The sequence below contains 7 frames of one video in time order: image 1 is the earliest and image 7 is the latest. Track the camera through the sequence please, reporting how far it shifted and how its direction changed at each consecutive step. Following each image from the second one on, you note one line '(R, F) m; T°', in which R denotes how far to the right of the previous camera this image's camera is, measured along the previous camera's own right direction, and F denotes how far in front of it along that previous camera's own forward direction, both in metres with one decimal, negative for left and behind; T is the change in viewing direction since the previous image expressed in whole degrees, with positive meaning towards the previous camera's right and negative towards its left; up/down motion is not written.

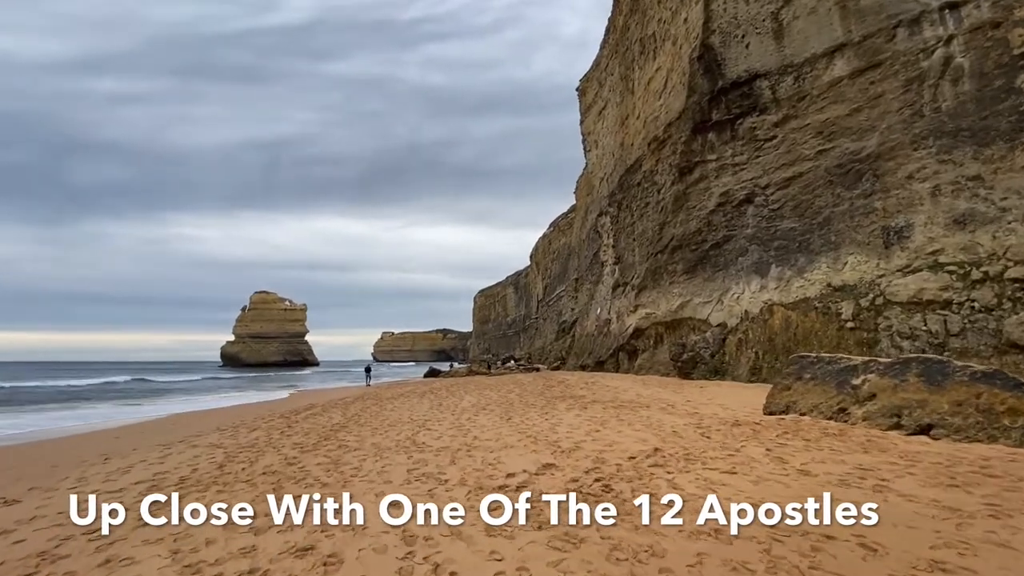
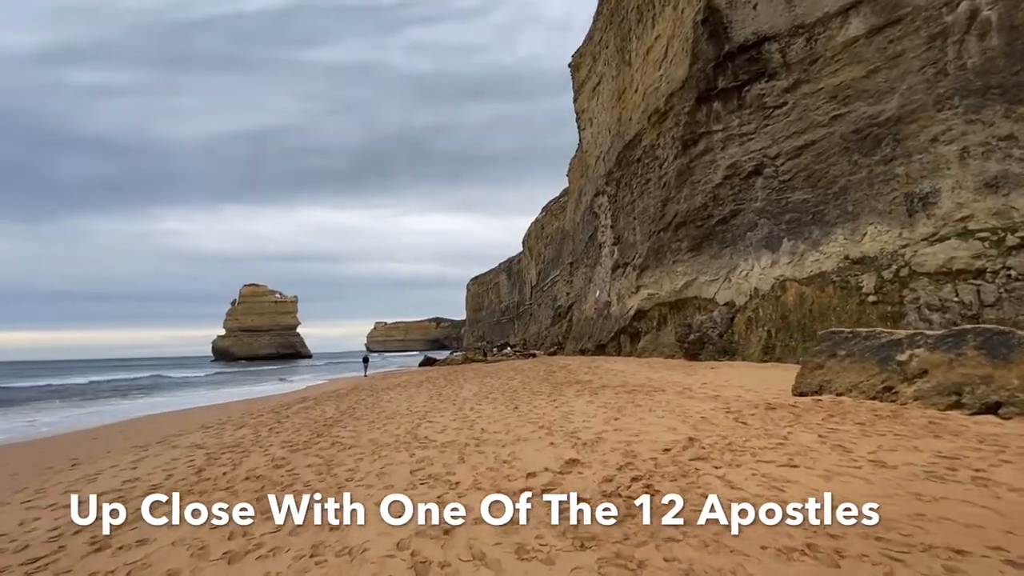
(-0.2, +0.7) m; +1°
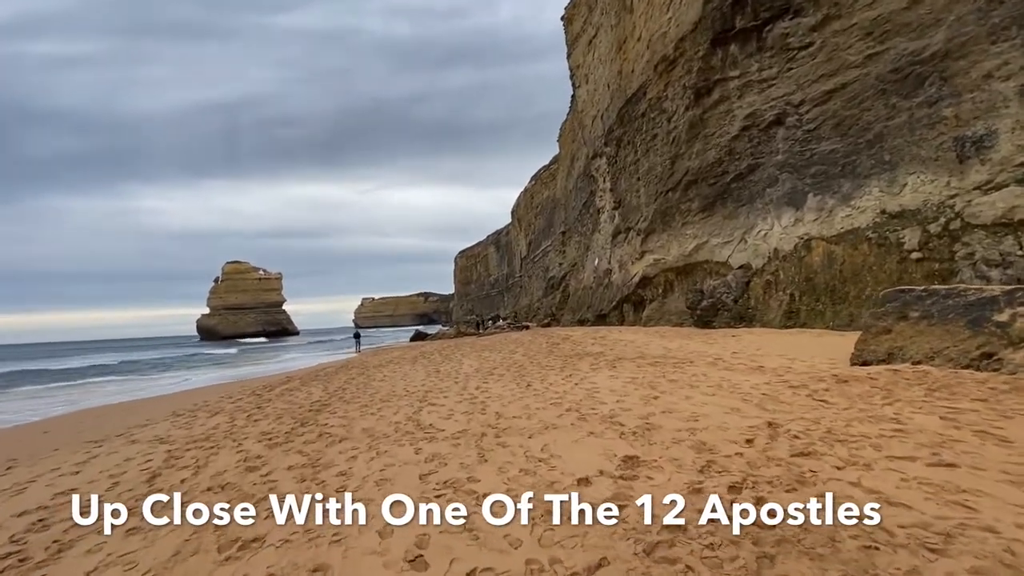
(-0.4, +1.2) m; +1°
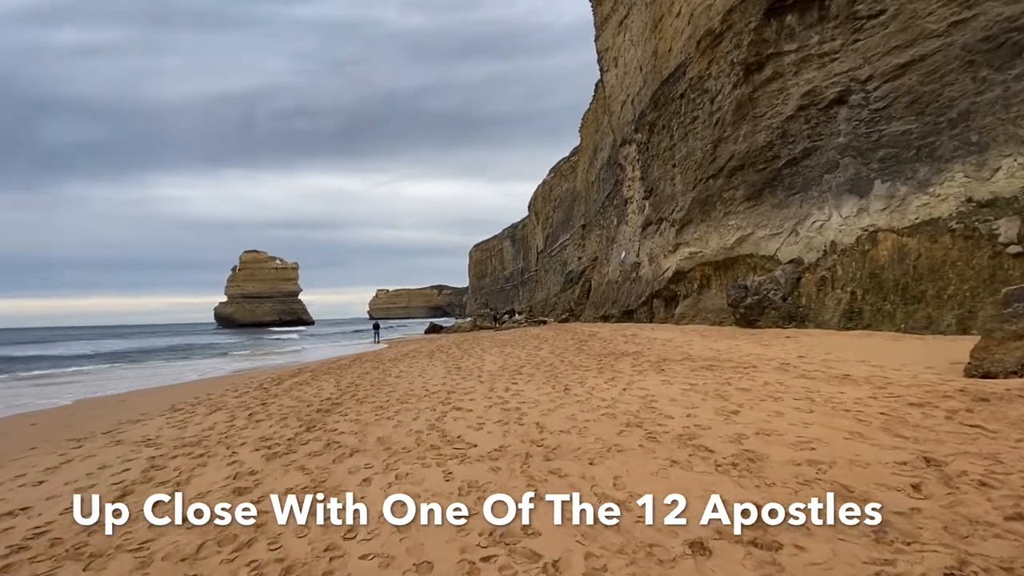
(-0.3, +1.0) m; -2°
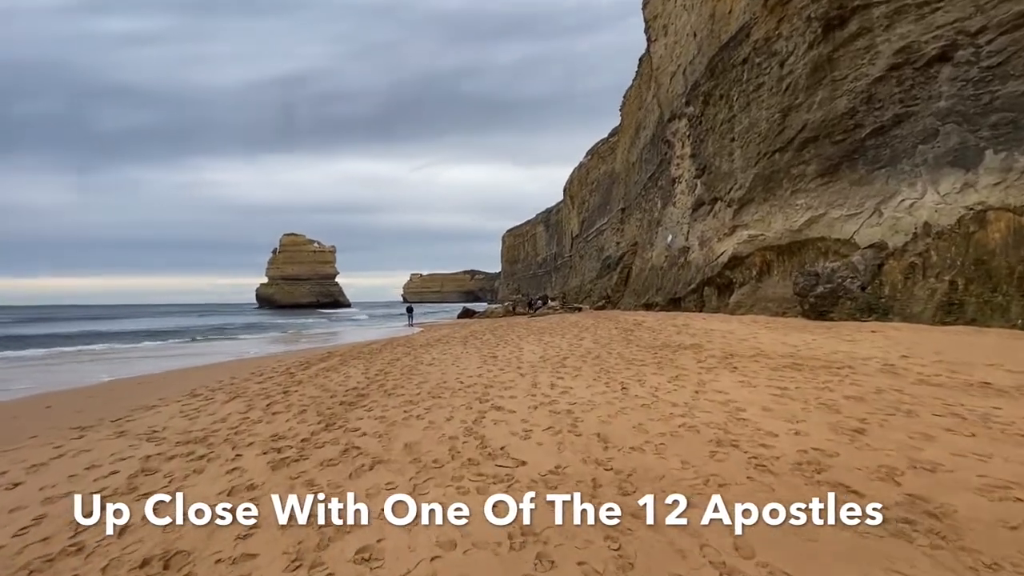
(-0.2, +1.0) m; -4°
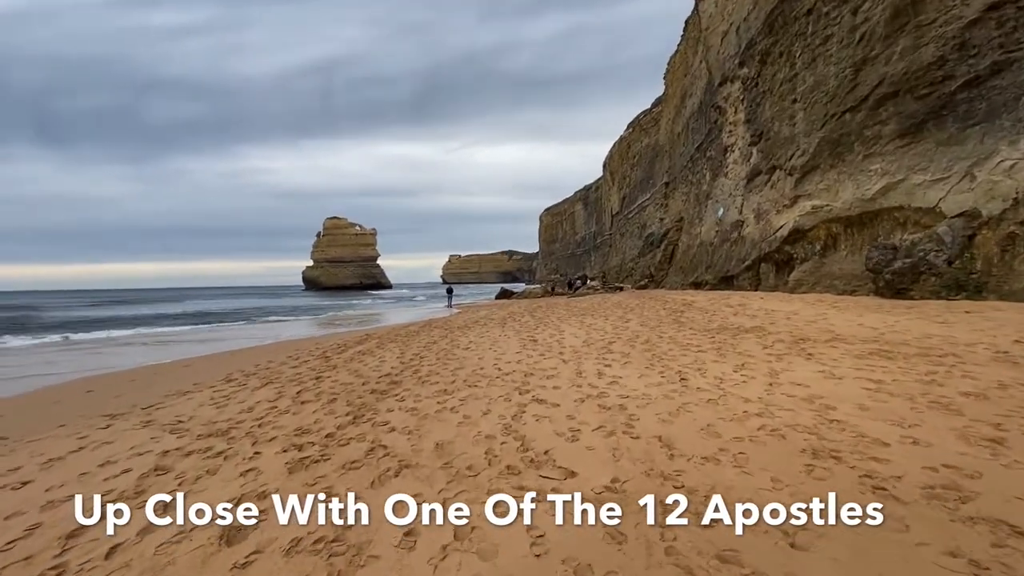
(0.0, +0.6) m; -4°
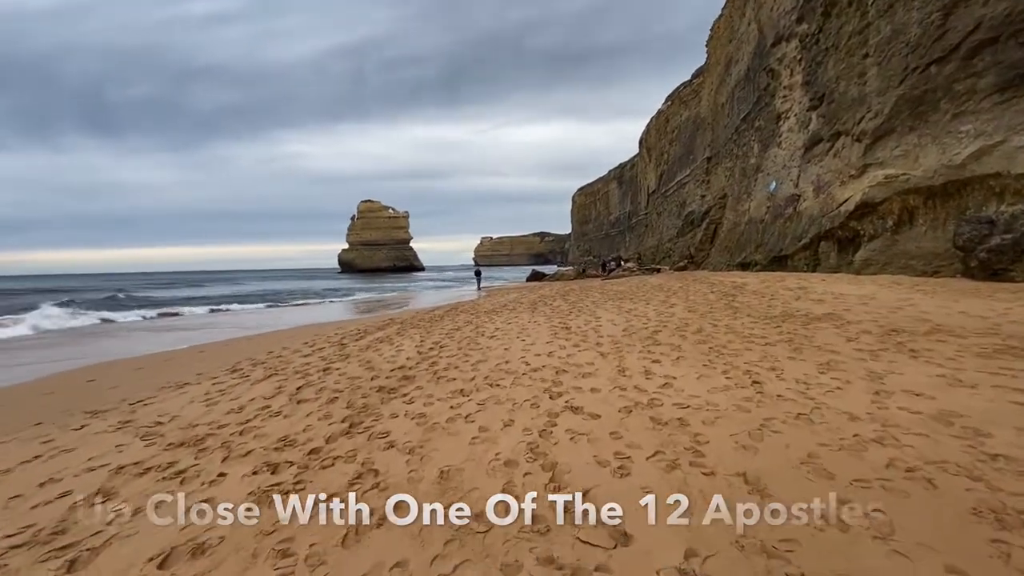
(0.0, +1.0) m; -4°
